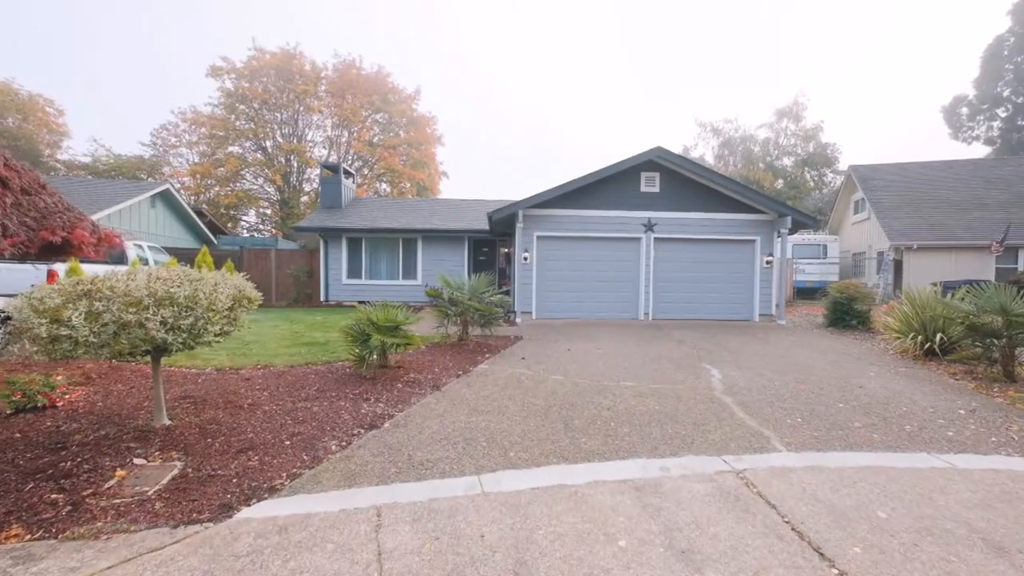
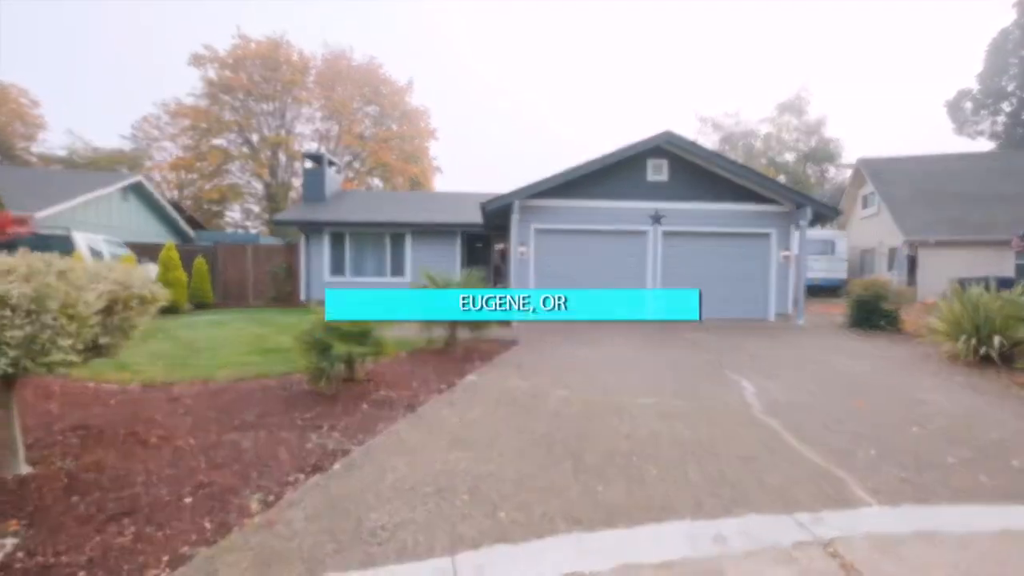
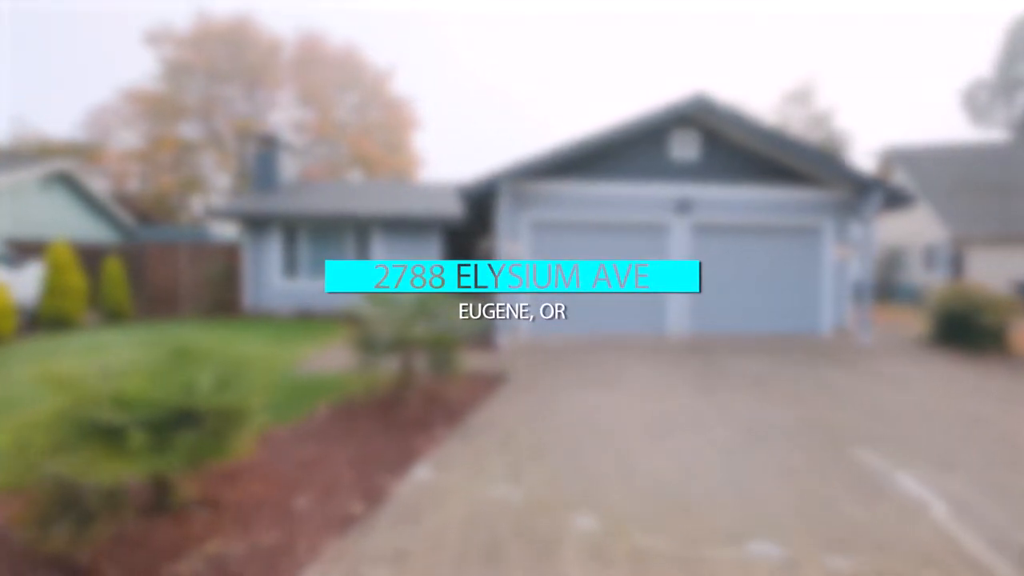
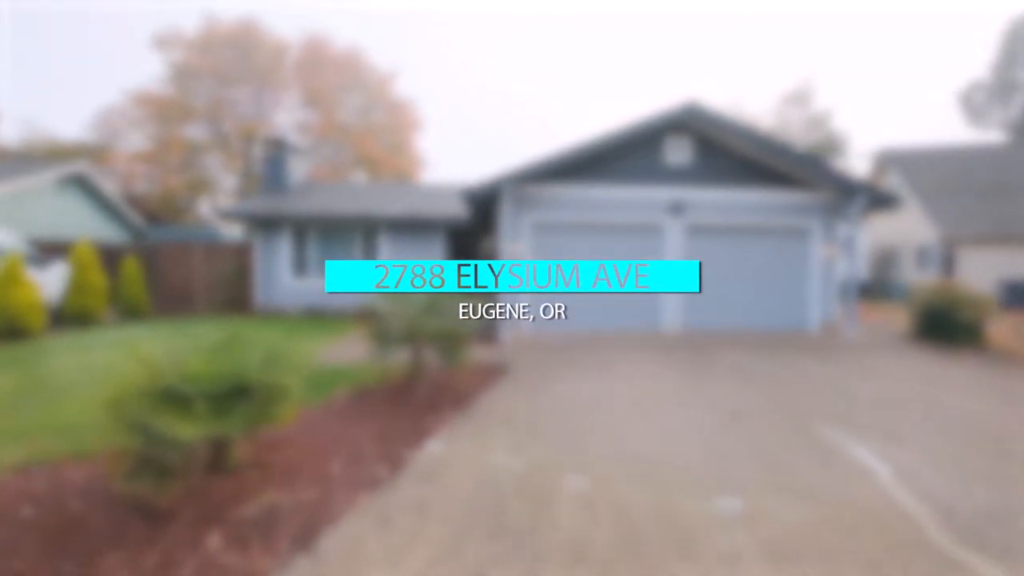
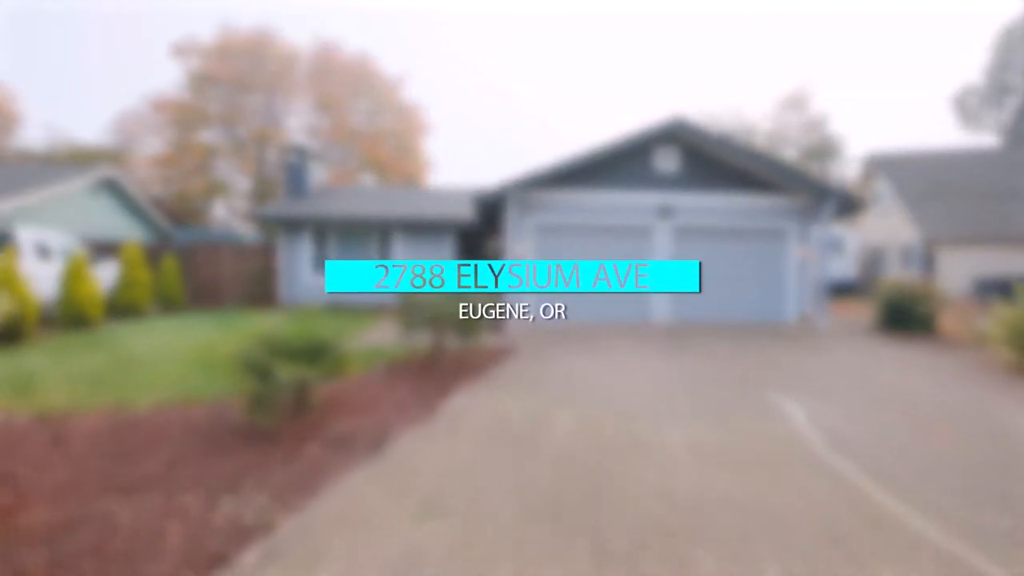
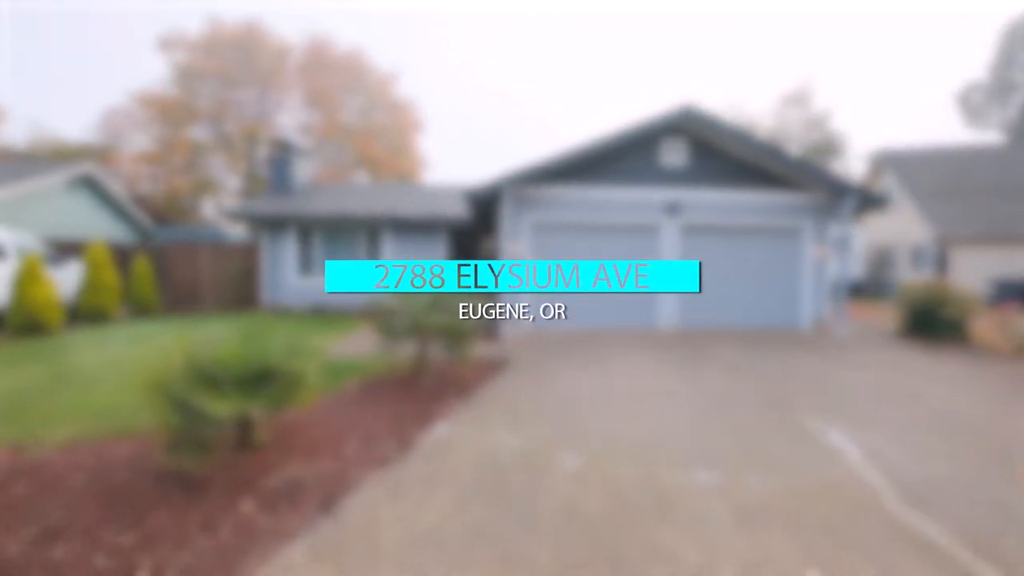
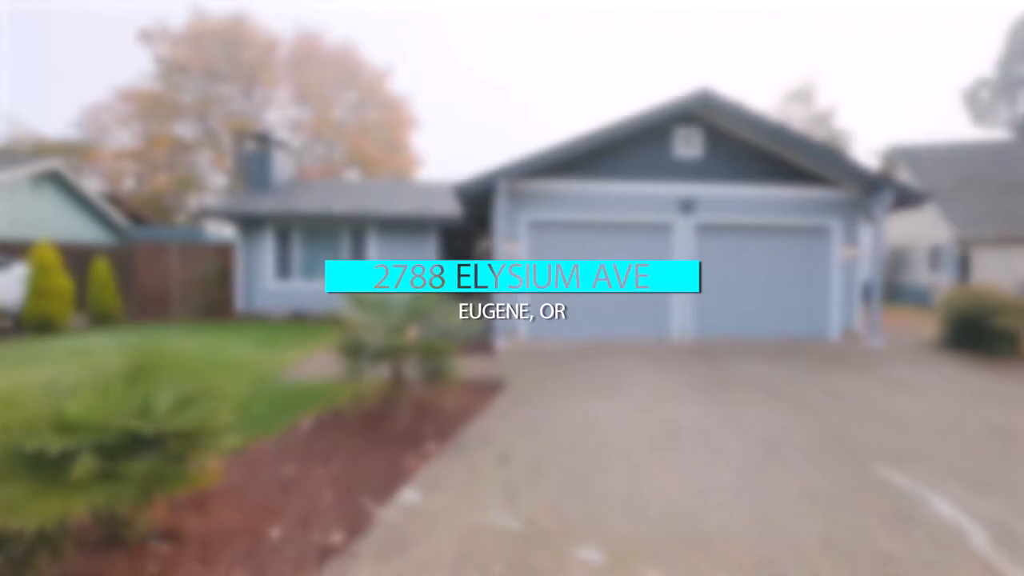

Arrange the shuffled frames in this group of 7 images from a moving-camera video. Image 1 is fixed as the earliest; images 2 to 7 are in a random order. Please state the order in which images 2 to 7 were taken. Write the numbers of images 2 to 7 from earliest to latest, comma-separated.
2, 5, 6, 4, 3, 7
